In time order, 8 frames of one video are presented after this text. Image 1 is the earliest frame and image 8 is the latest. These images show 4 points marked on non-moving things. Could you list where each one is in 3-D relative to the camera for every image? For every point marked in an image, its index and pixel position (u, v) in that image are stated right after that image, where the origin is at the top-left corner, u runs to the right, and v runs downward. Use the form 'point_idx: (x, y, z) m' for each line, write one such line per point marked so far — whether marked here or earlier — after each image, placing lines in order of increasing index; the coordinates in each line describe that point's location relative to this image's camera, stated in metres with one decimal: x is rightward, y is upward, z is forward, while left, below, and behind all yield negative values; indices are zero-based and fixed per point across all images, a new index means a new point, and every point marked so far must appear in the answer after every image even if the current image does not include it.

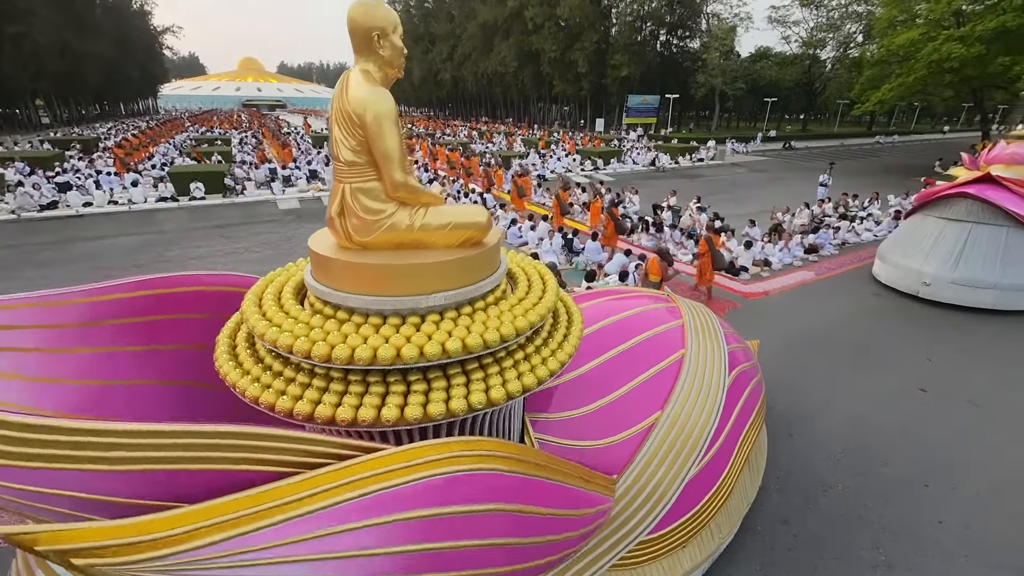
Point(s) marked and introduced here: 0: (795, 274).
0: (+4.8, +0.3, +13.6) m
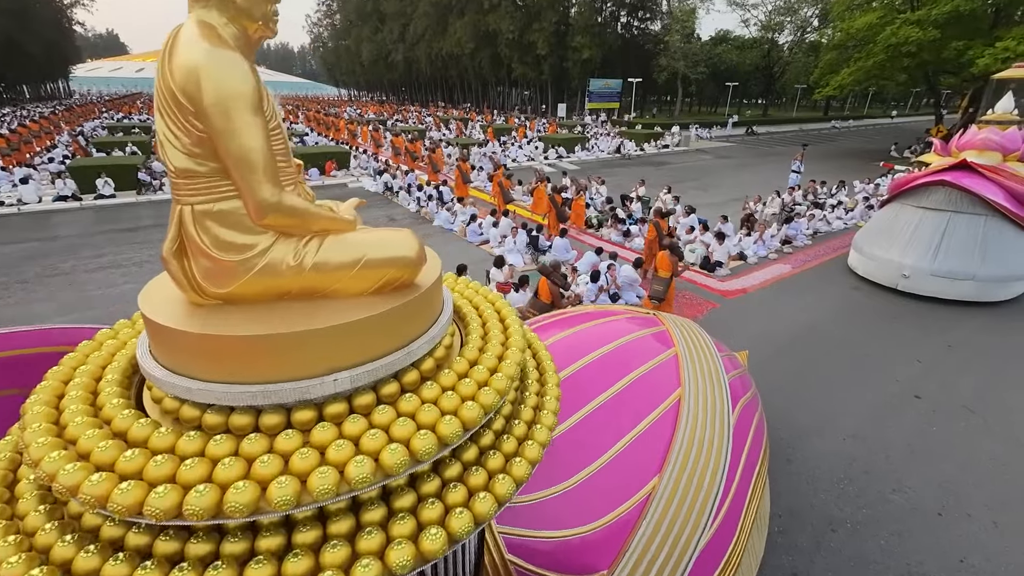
0: (+4.1, +0.3, +12.5) m
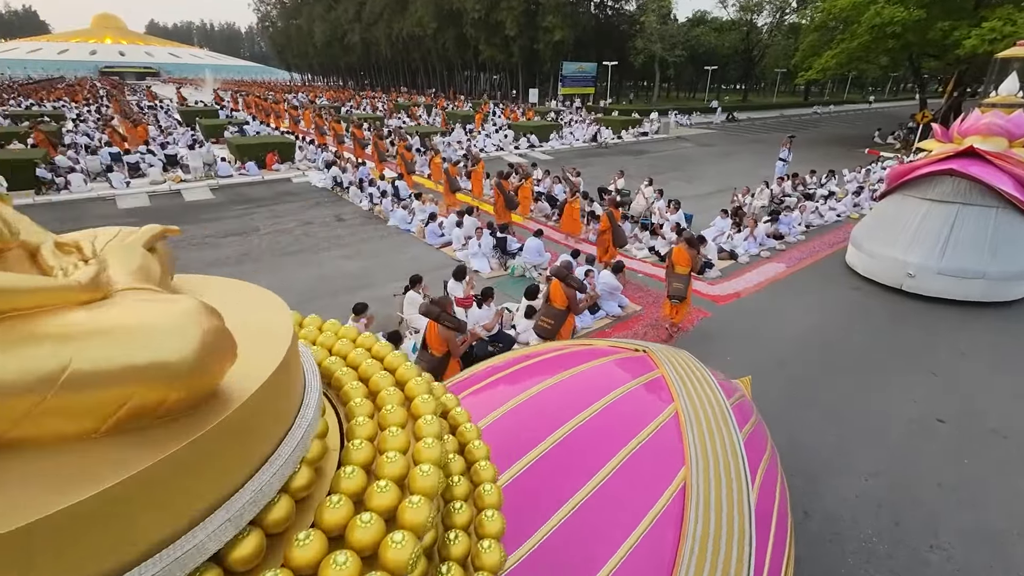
0: (+3.6, +0.3, +11.2) m
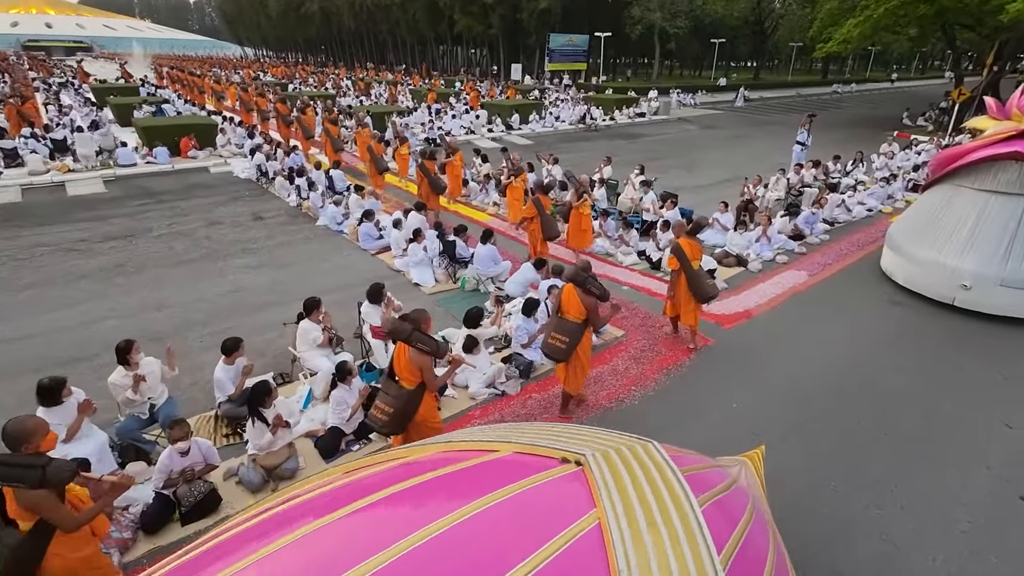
0: (+3.1, +0.1, +9.1) m
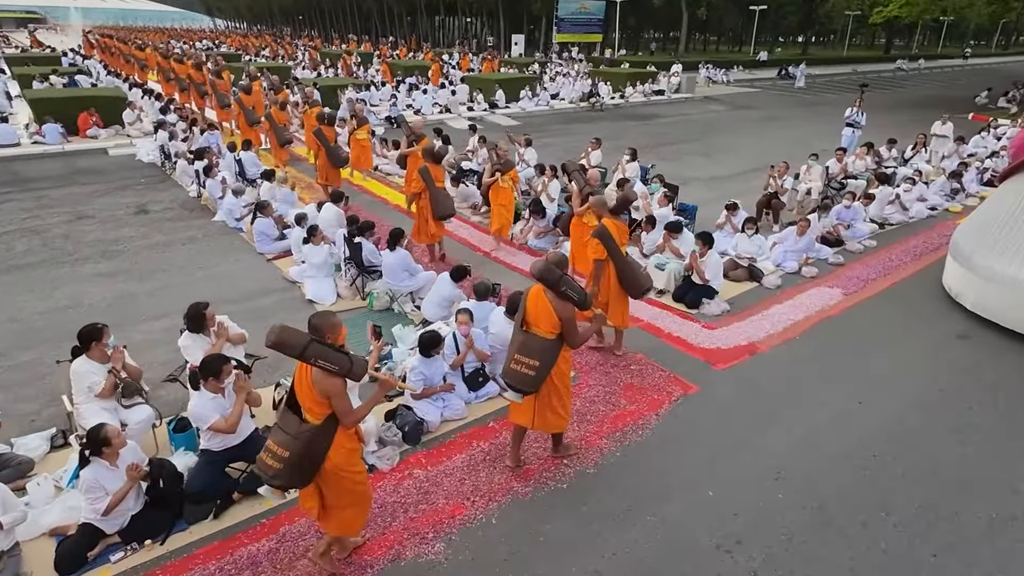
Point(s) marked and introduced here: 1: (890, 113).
0: (+2.6, -0.1, +7.0) m
1: (+7.5, +3.4, +15.5) m
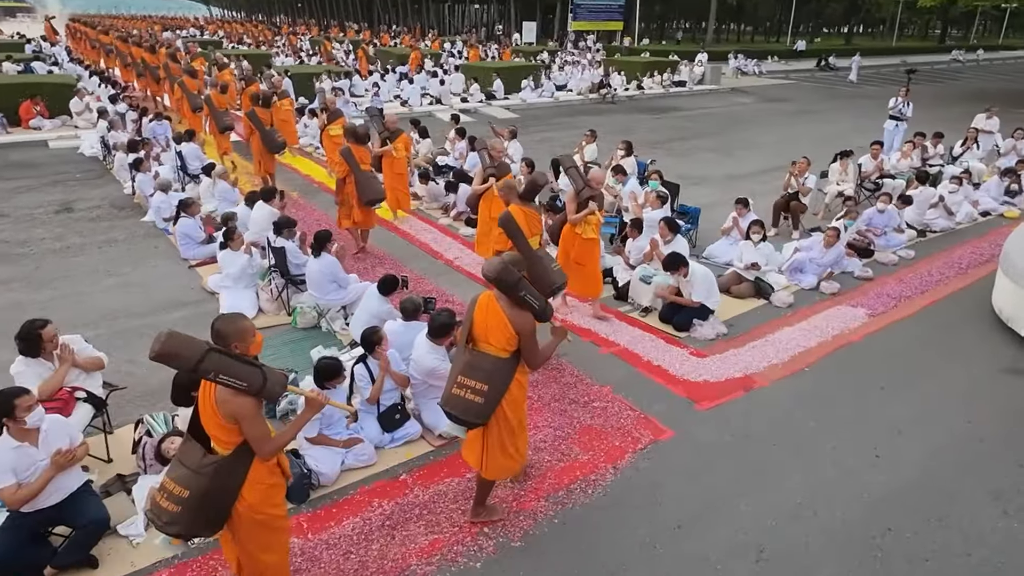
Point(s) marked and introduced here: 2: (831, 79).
0: (+2.3, -0.2, +5.8) m
1: (+7.7, +3.2, +14.1) m
2: (+6.5, +4.2, +15.9) m
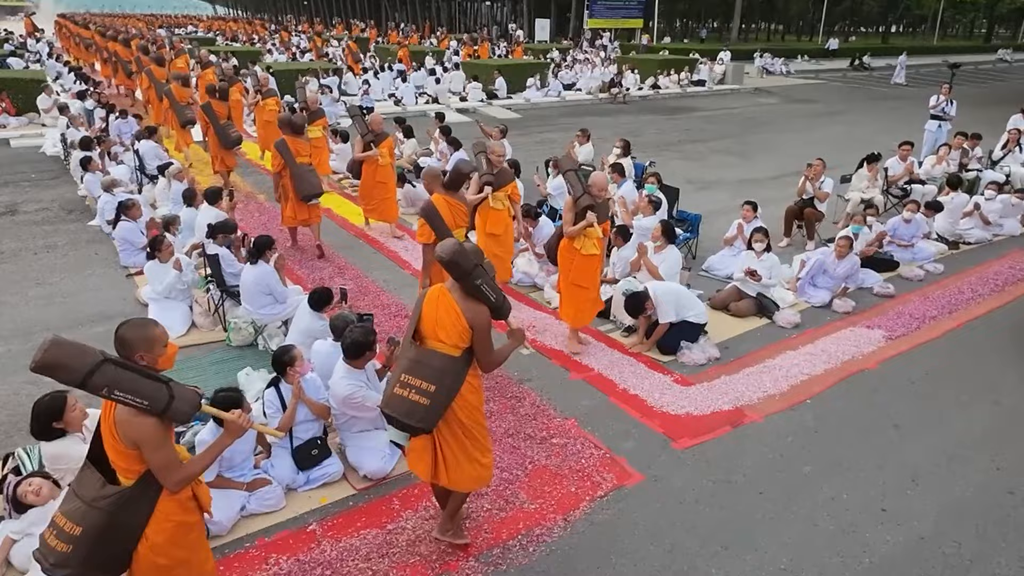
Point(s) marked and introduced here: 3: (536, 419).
0: (+2.1, -0.3, +5.1) m
1: (+8.0, +3.0, +13.1) m
2: (+6.8, +3.9, +15.0) m
3: (+0.1, -0.7, +4.2) m
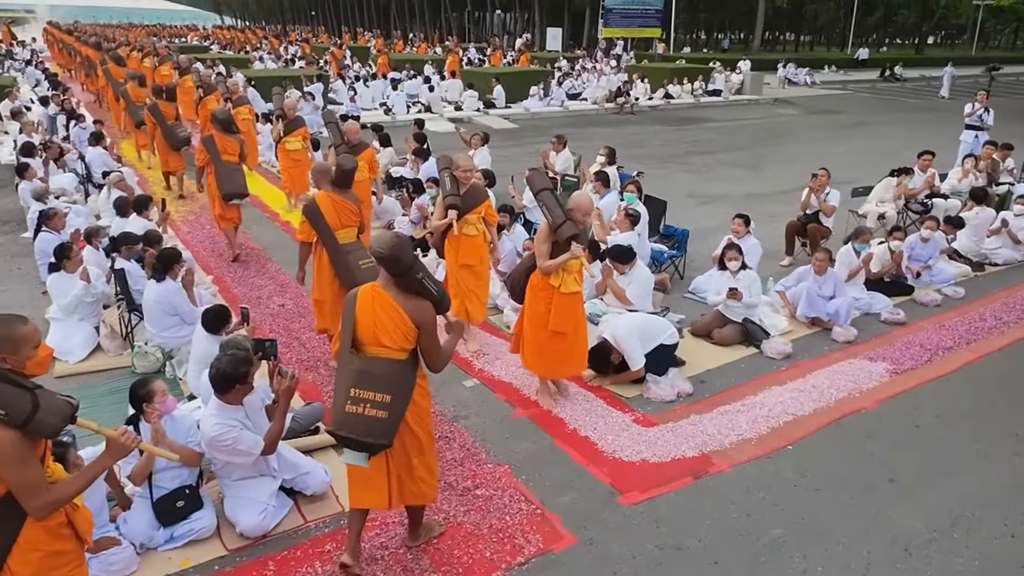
0: (+1.8, -0.5, +4.4) m
1: (+8.1, +2.6, +12.2) m
2: (+7.1, +3.5, +14.2) m
3: (-0.2, -0.8, +3.6) m
